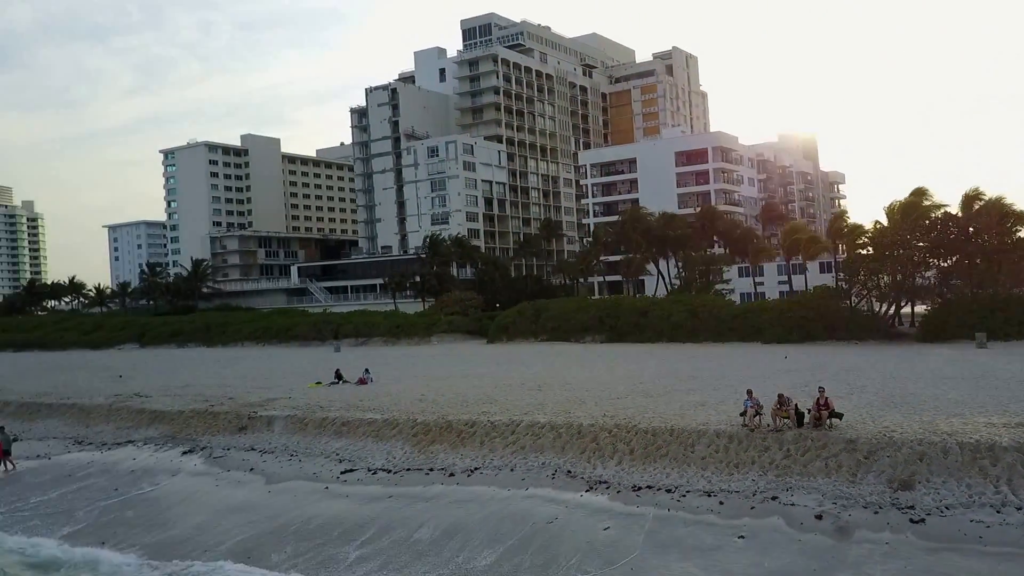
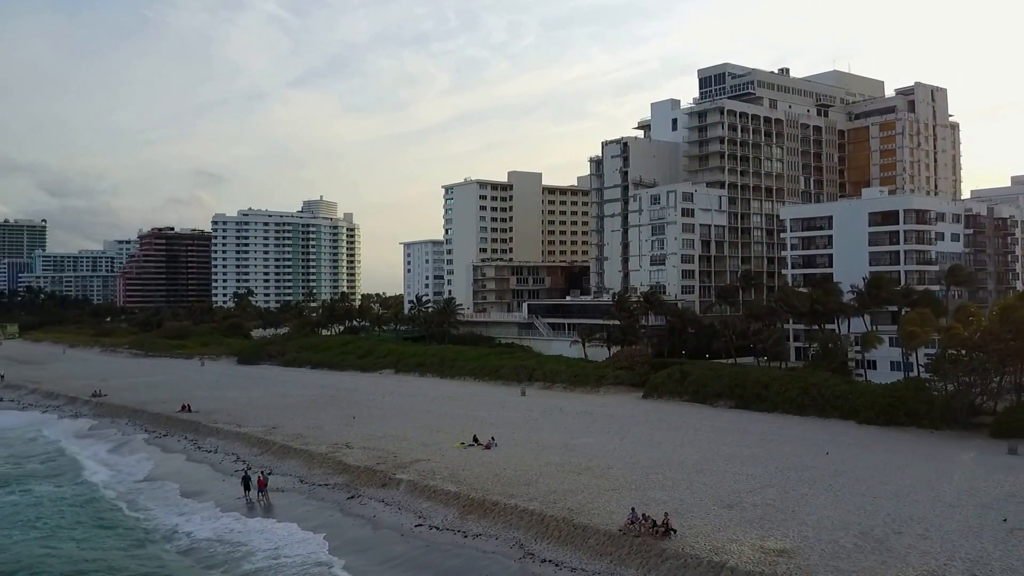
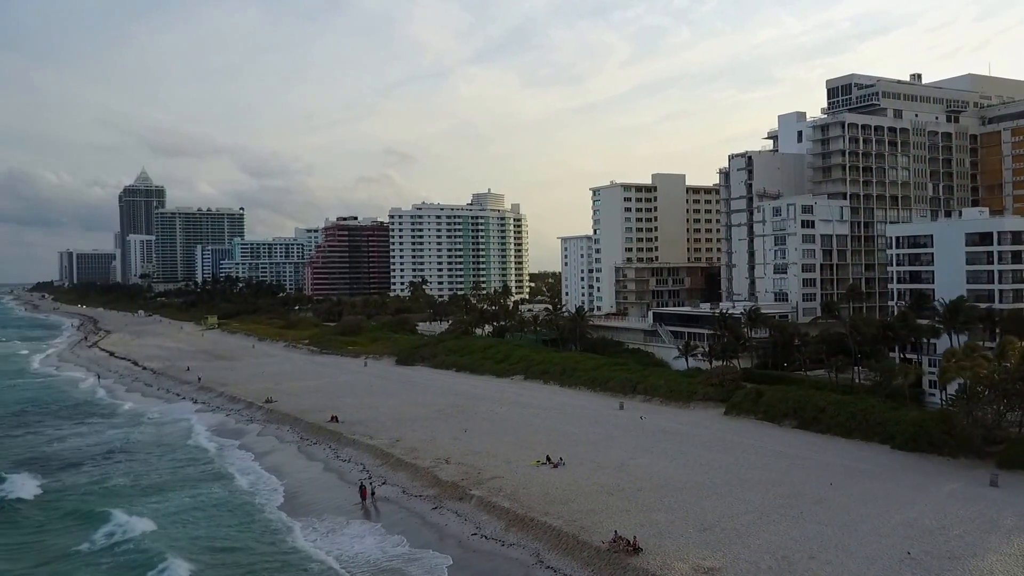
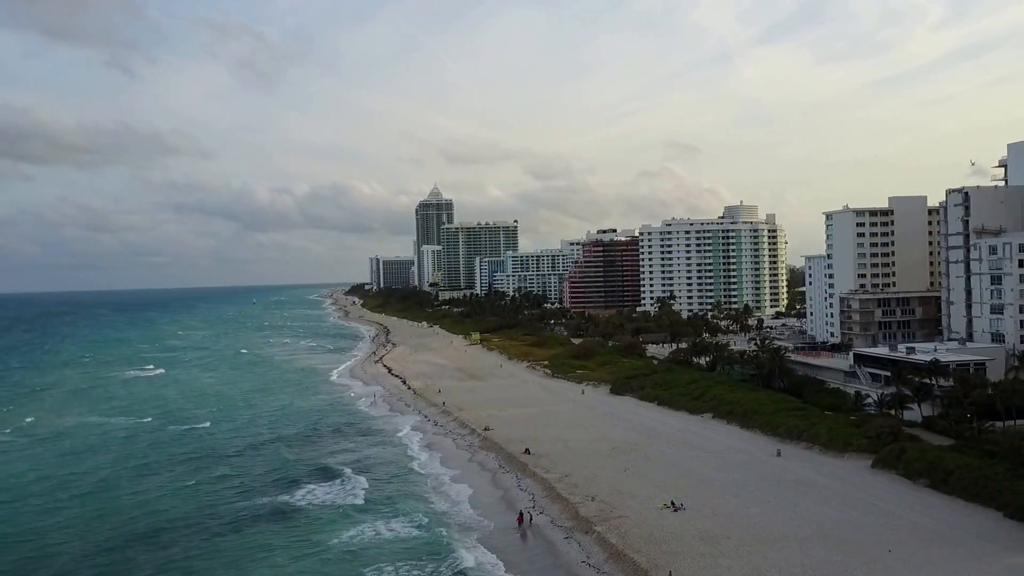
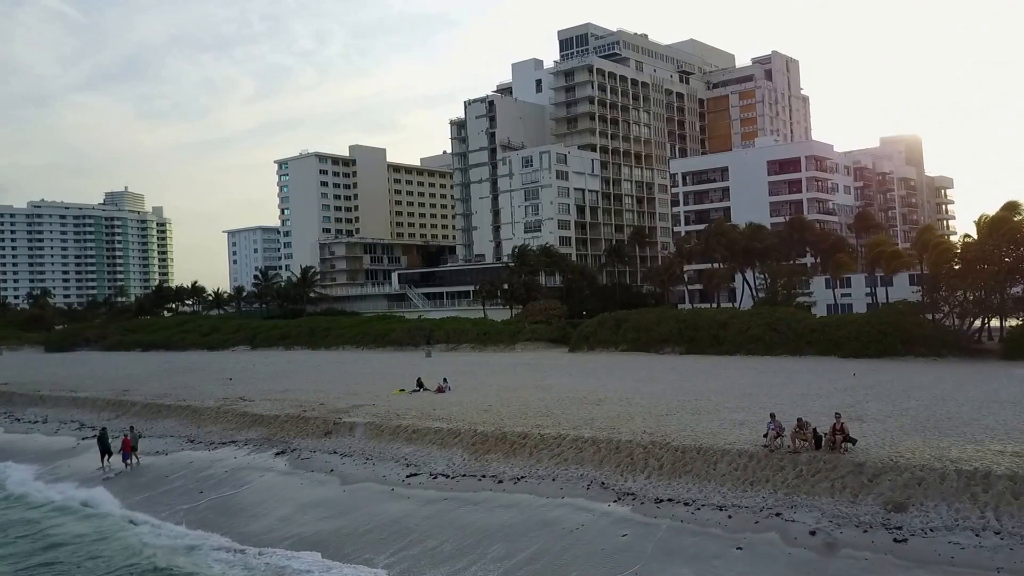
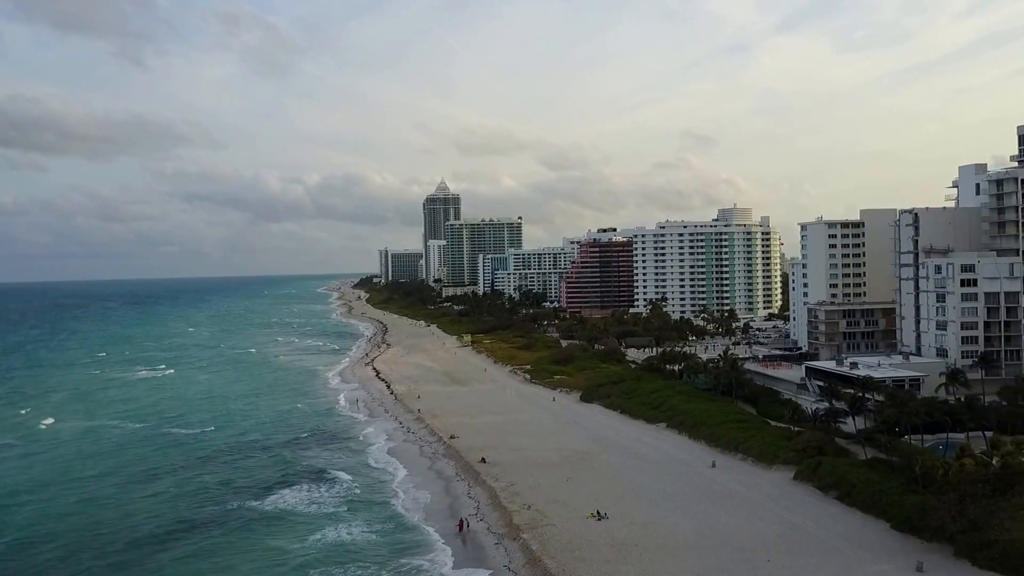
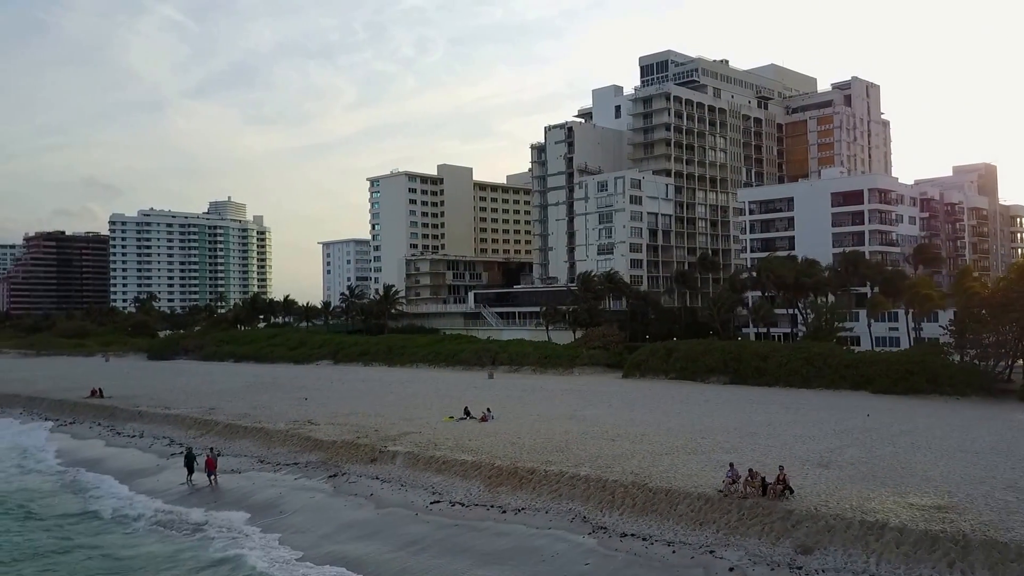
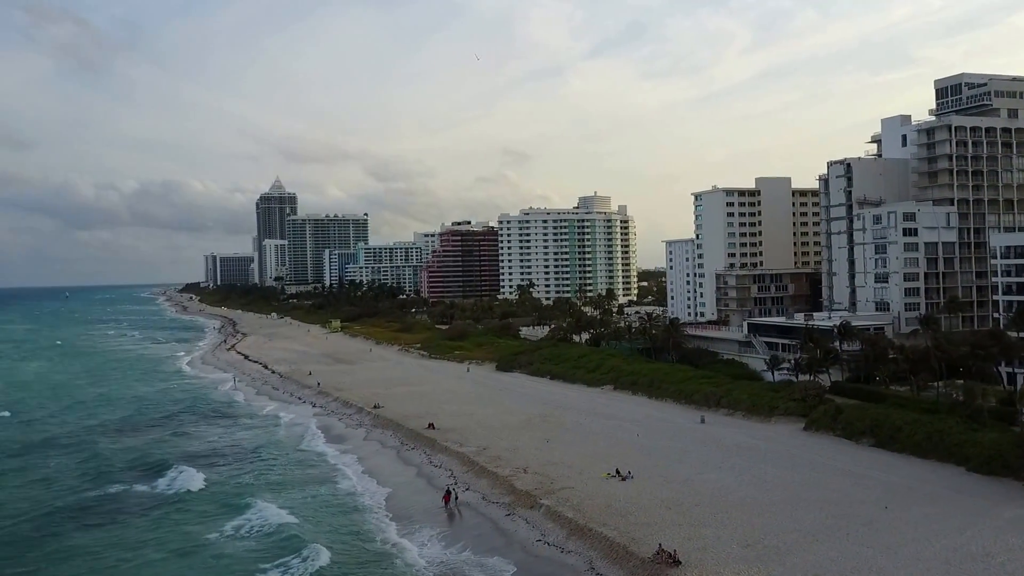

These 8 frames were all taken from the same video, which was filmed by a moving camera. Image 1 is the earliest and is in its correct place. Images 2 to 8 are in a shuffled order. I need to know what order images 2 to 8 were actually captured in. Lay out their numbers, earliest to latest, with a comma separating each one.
5, 7, 2, 3, 8, 4, 6
